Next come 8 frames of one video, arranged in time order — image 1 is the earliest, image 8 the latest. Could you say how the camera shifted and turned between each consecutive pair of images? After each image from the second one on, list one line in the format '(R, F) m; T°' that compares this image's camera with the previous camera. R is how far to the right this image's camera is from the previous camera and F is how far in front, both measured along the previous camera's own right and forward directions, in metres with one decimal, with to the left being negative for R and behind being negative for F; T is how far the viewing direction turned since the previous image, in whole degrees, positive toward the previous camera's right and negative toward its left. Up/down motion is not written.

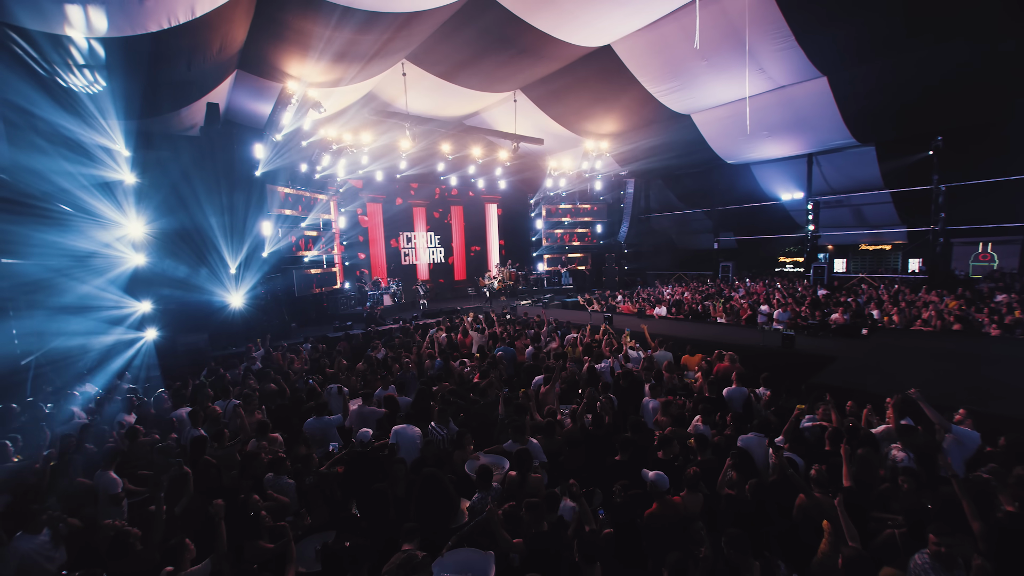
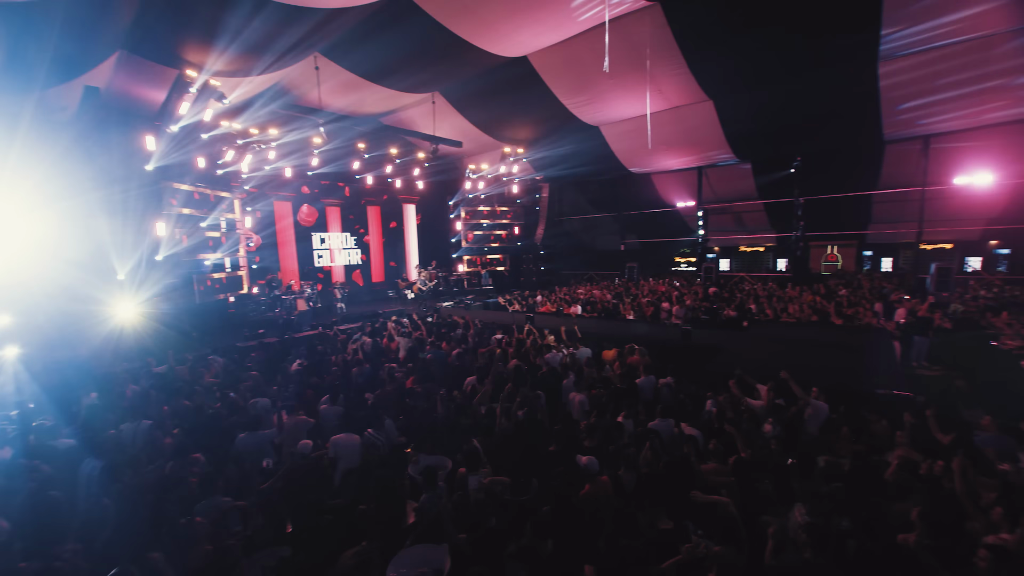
(-0.2, -0.2) m; +11°
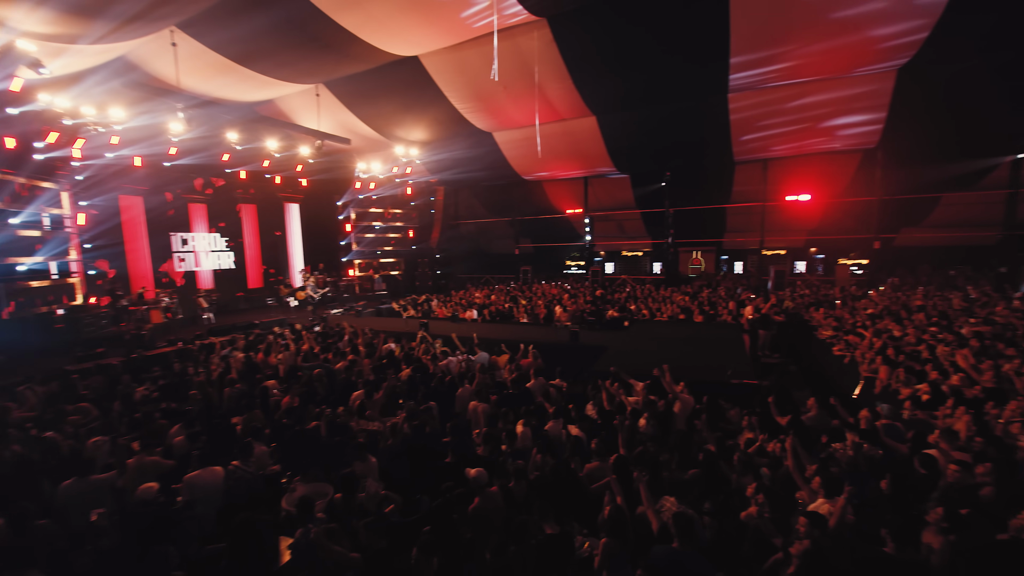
(+0.1, 0.0) m; +13°
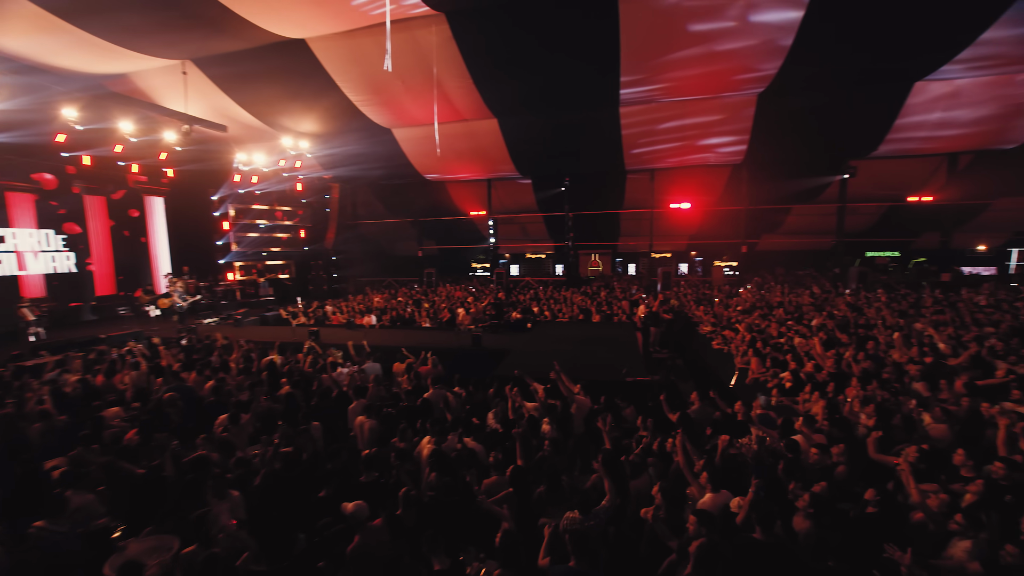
(+0.1, +0.2) m; +12°
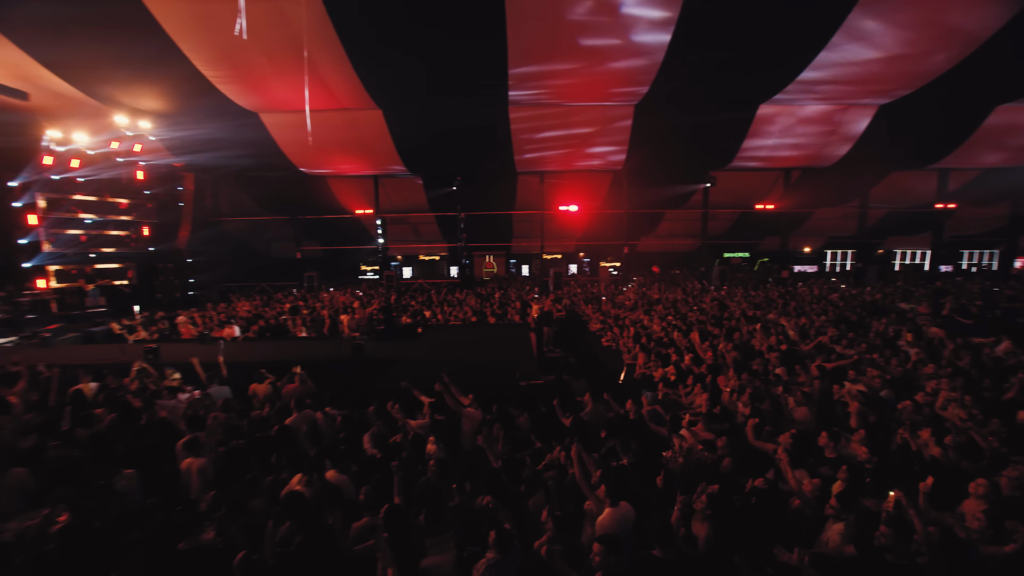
(+0.1, +0.4) m; +13°
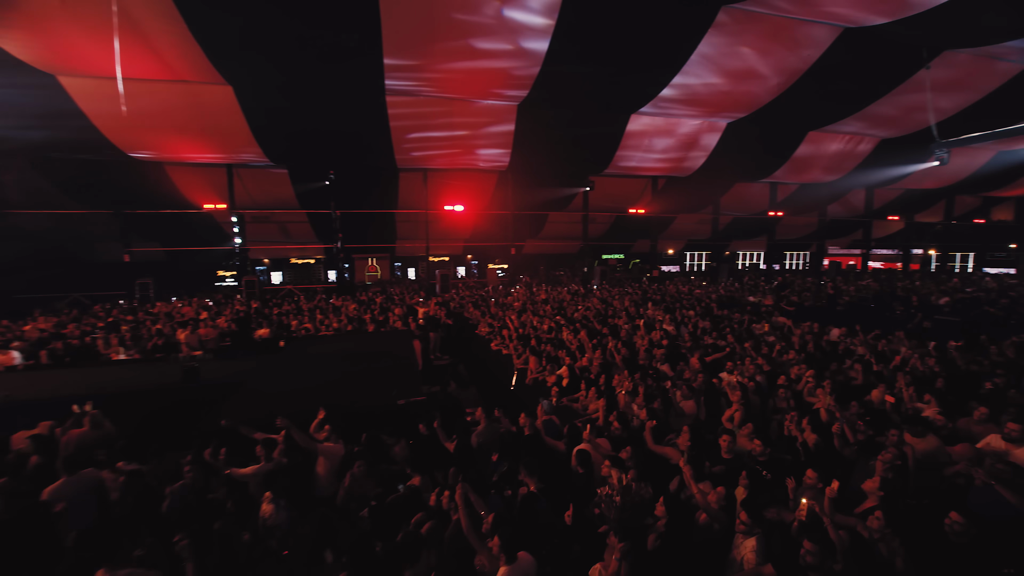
(+0.1, +0.6) m; +14°
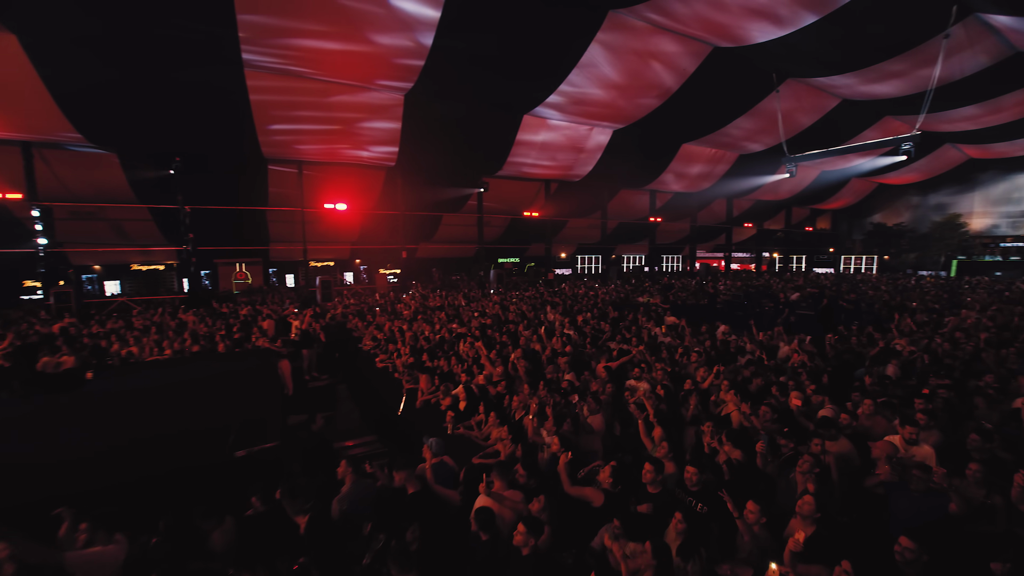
(+0.1, +0.8) m; +13°
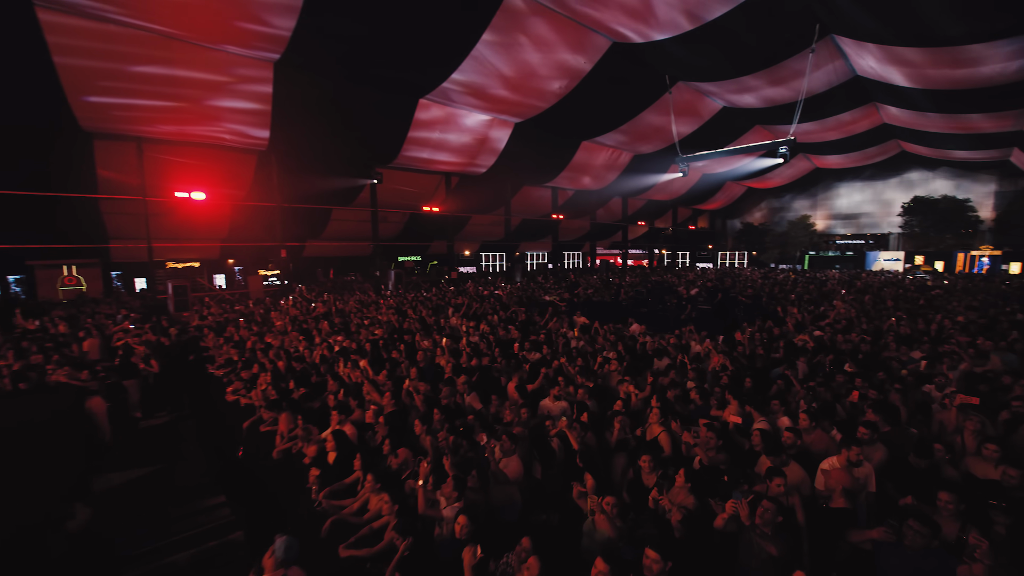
(+0.1, +1.0) m; +12°
